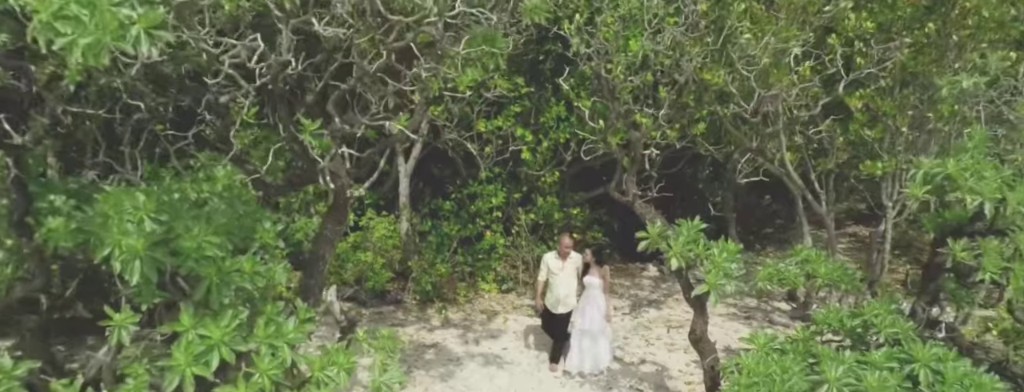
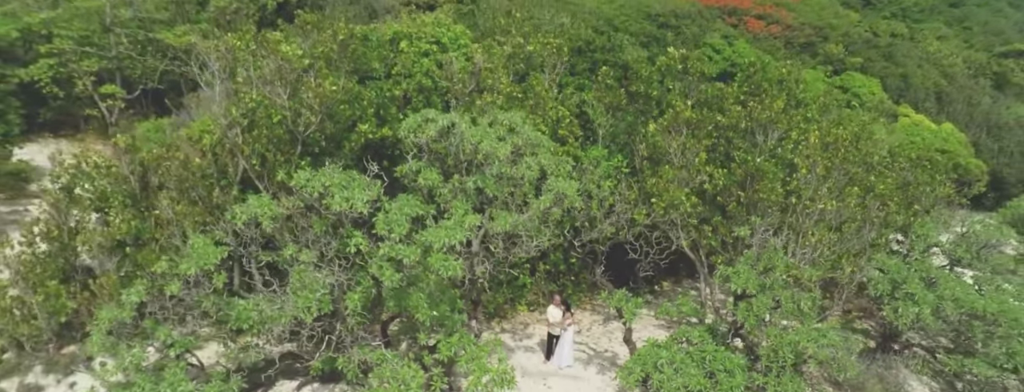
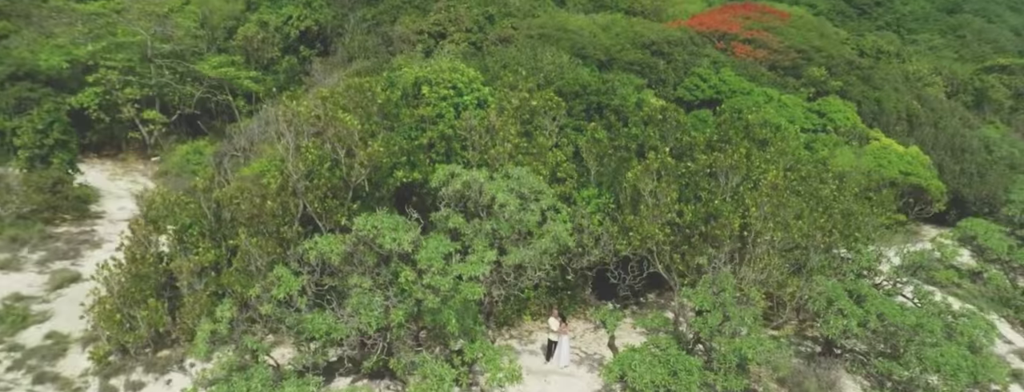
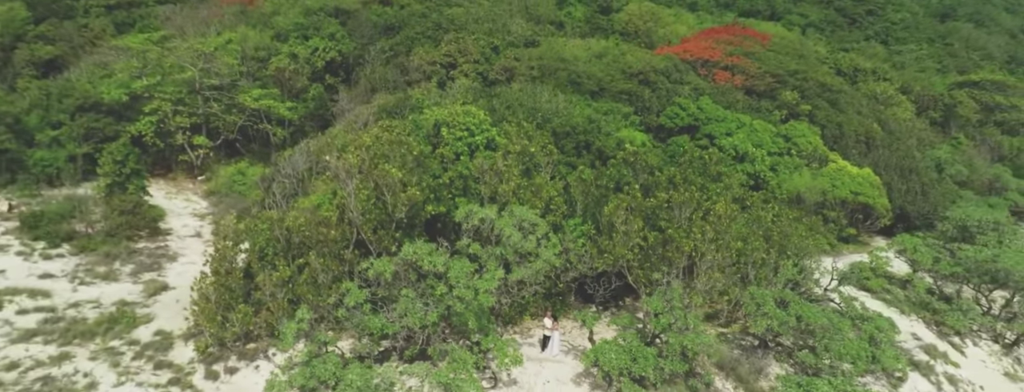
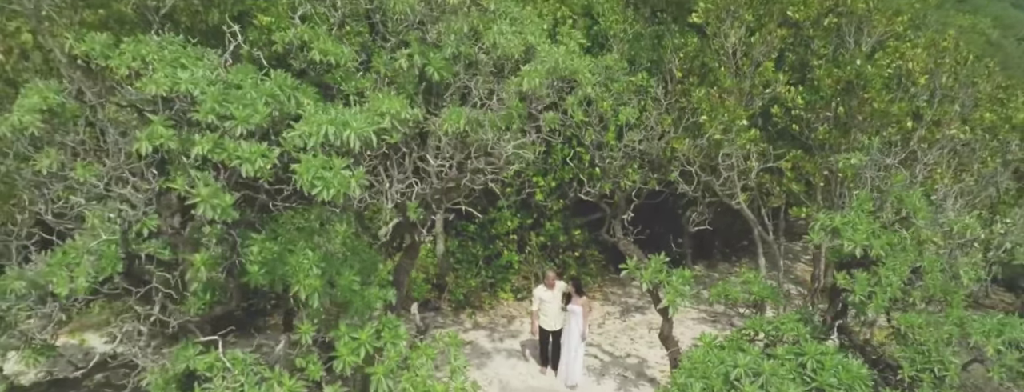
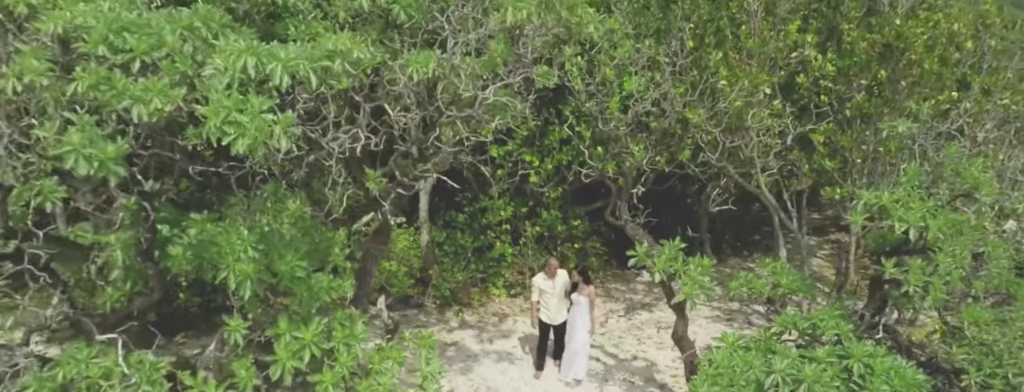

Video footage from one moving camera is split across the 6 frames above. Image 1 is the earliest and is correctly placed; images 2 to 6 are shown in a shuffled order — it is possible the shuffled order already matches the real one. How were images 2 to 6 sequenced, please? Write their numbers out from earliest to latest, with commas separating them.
6, 5, 2, 3, 4
